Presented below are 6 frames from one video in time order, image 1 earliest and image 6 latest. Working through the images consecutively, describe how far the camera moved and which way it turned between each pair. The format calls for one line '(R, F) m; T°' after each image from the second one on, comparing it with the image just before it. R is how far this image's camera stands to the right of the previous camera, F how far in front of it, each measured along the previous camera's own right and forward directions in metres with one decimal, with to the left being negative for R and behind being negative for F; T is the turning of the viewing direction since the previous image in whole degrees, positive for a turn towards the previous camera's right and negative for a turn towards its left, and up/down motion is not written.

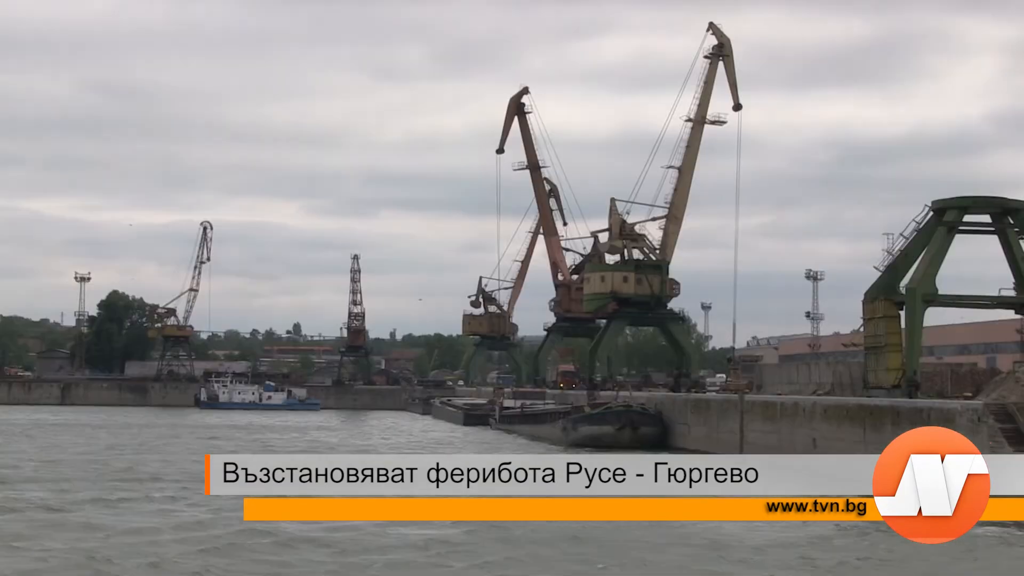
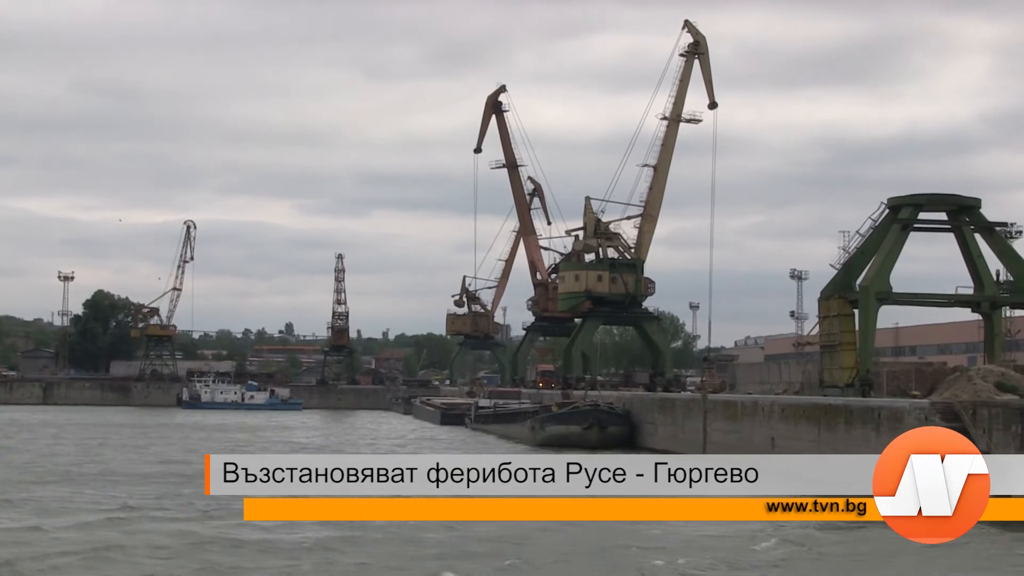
(+0.3, +0.1) m; 0°
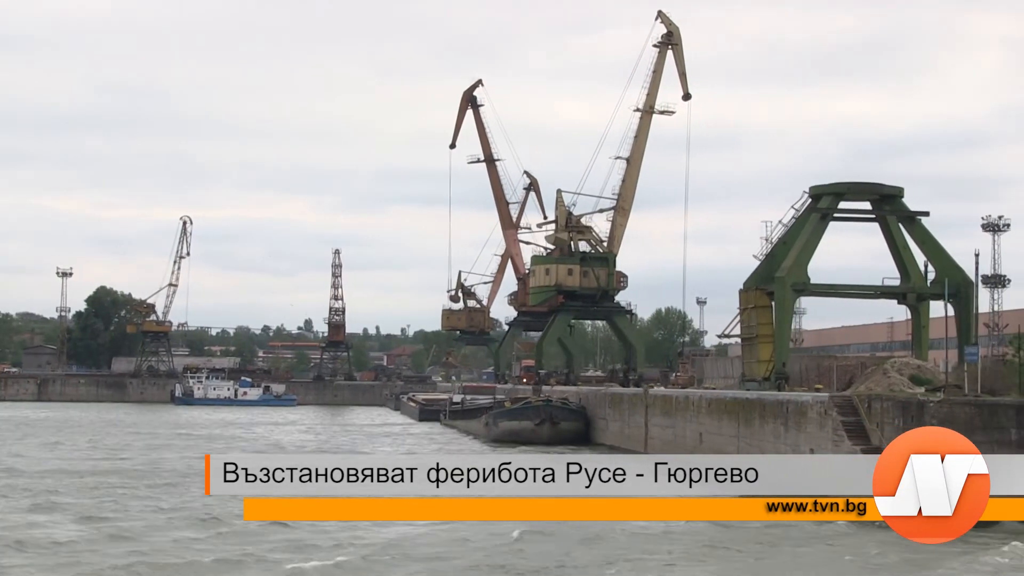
(+0.8, +0.2) m; -1°
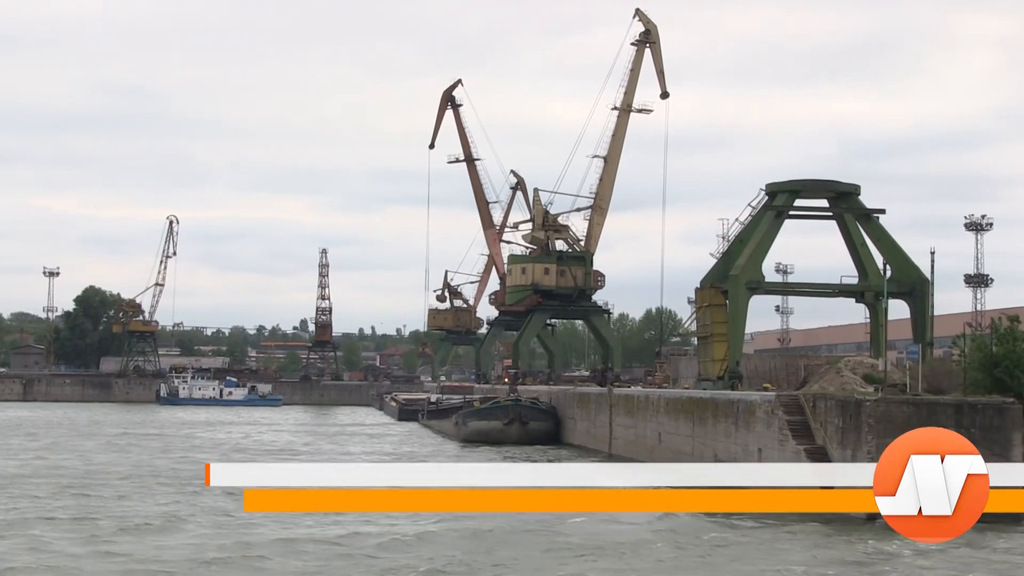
(+0.3, +0.1) m; 0°
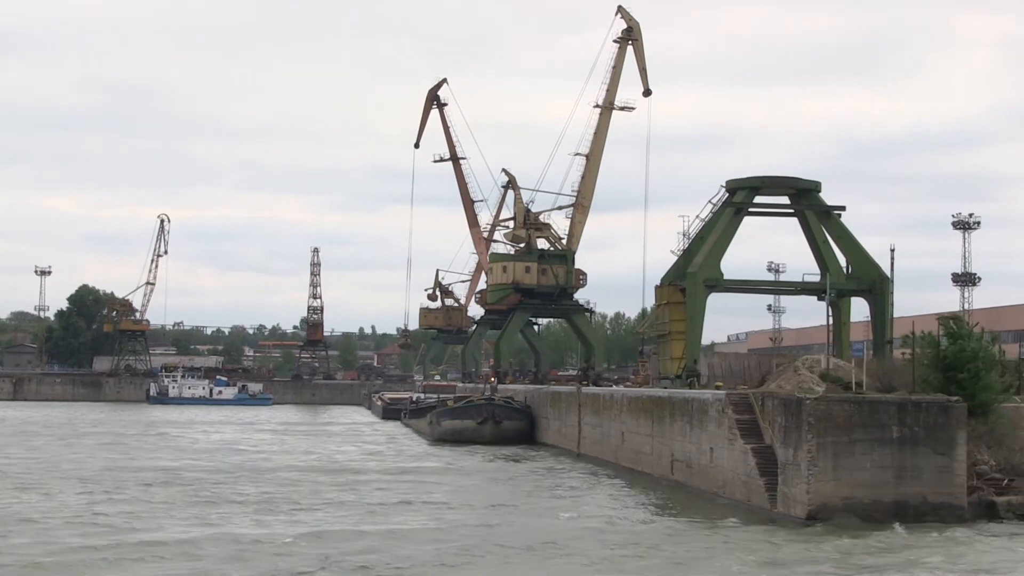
(+0.3, +0.1) m; 0°
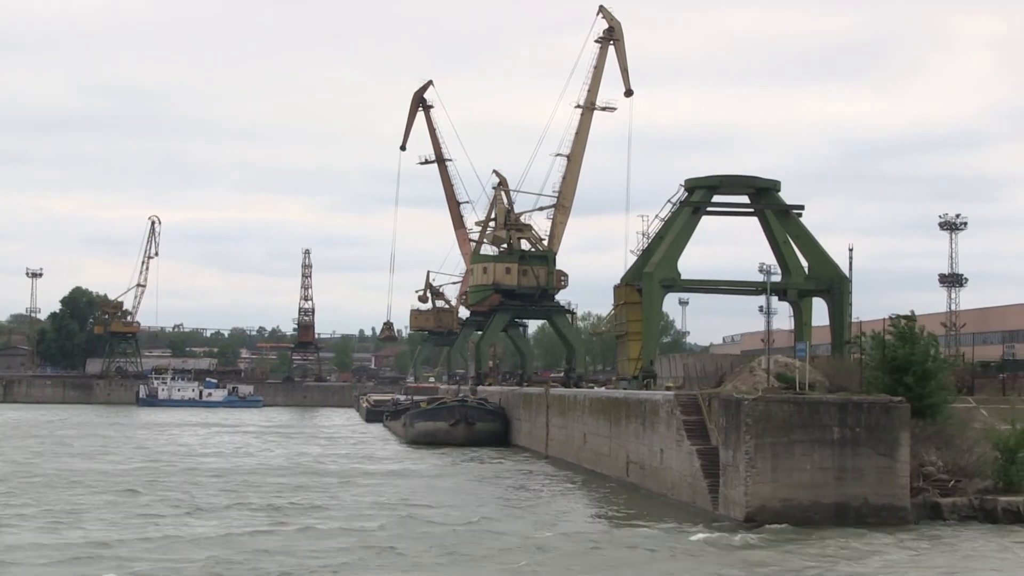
(+0.3, +0.1) m; 0°
